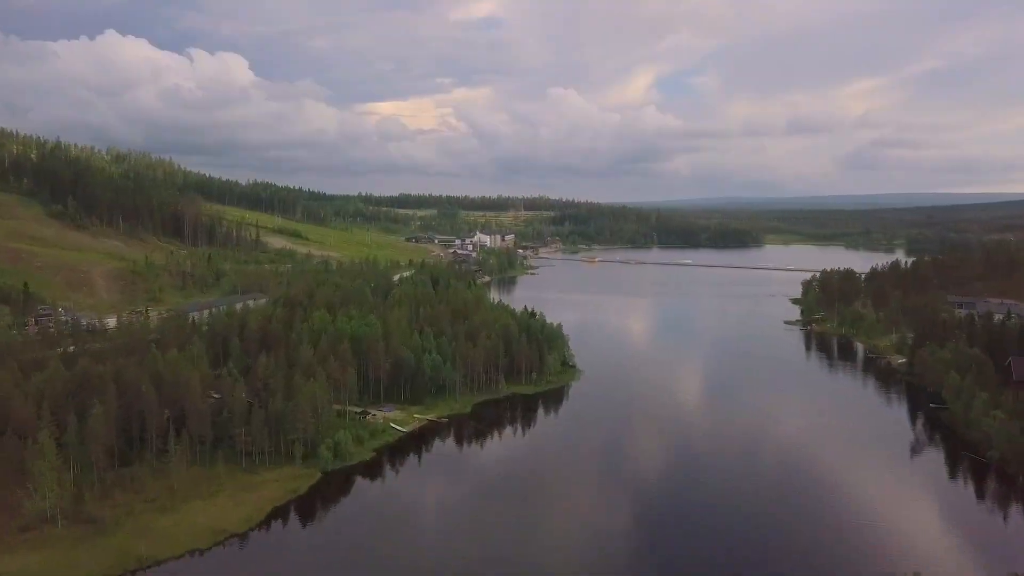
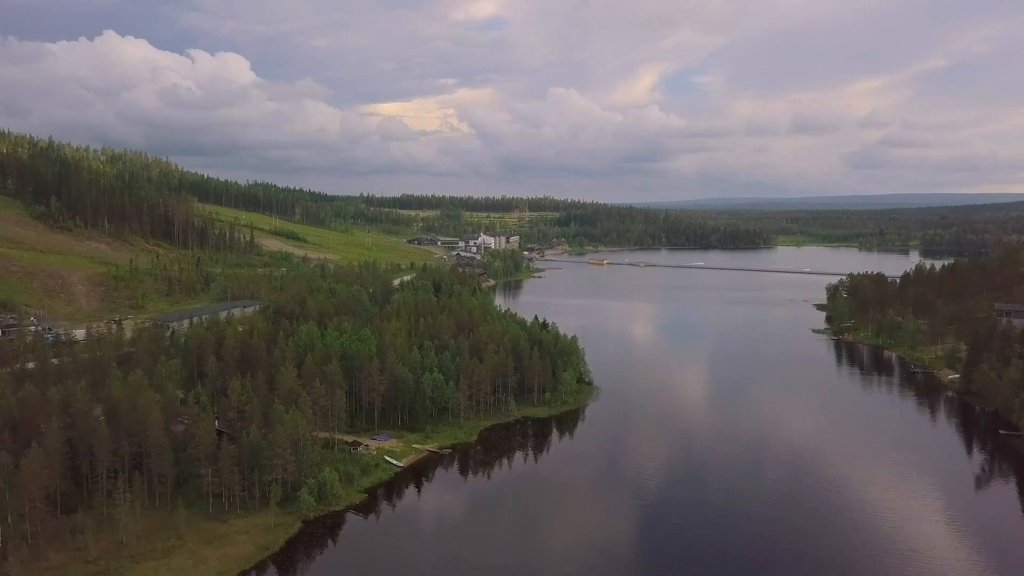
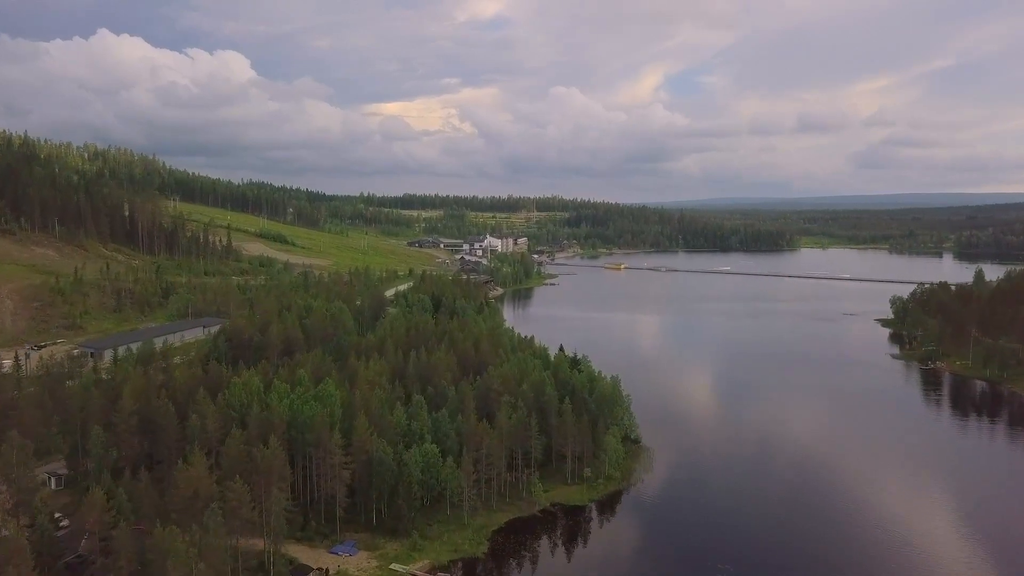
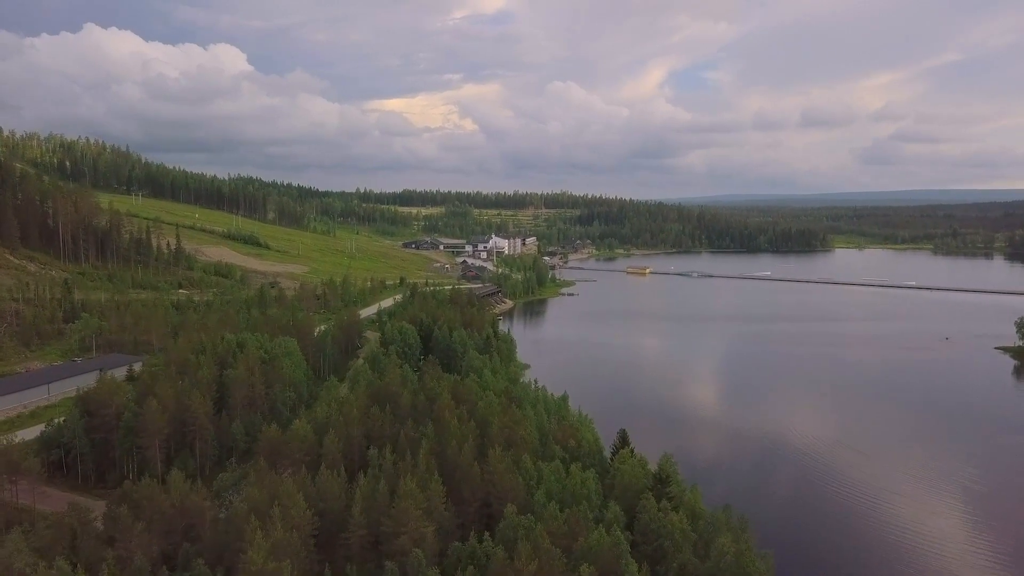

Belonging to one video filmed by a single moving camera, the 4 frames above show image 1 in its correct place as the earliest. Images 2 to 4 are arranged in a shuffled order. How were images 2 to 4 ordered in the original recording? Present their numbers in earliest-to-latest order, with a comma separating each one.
2, 3, 4
